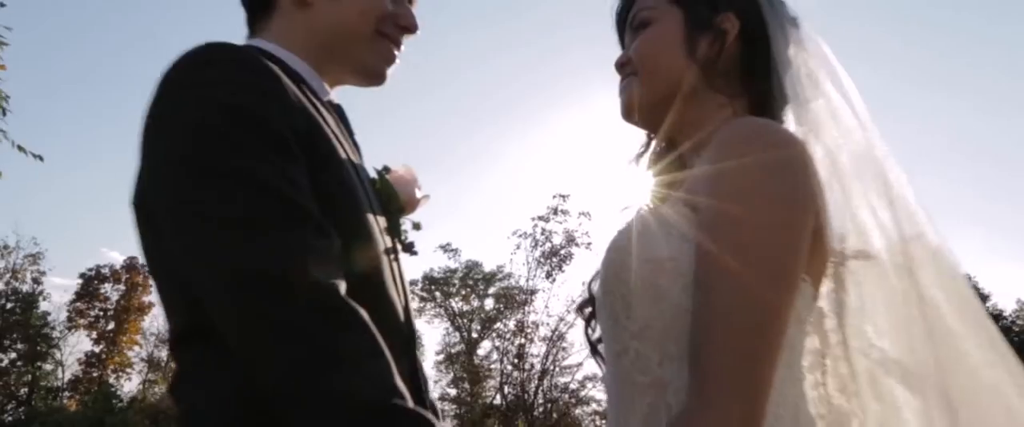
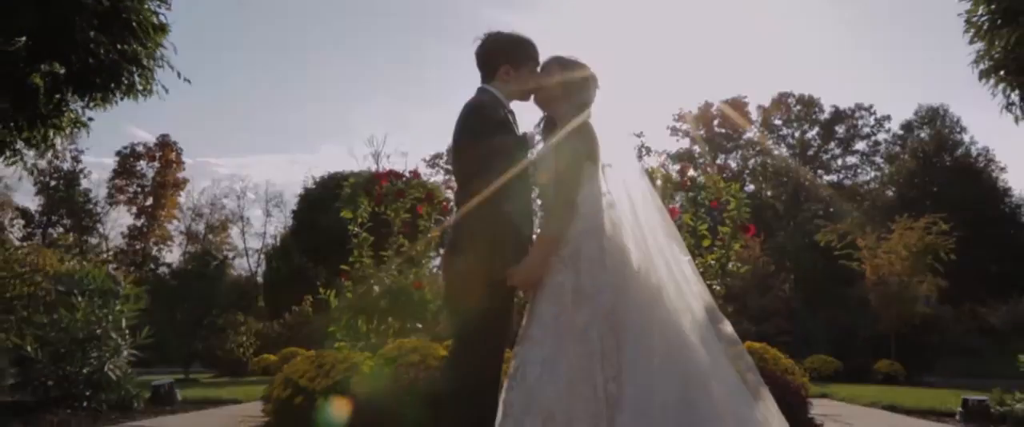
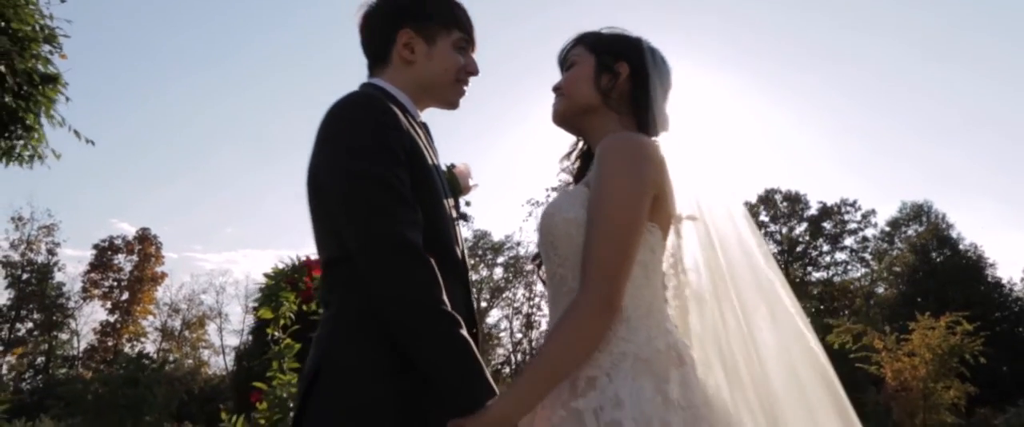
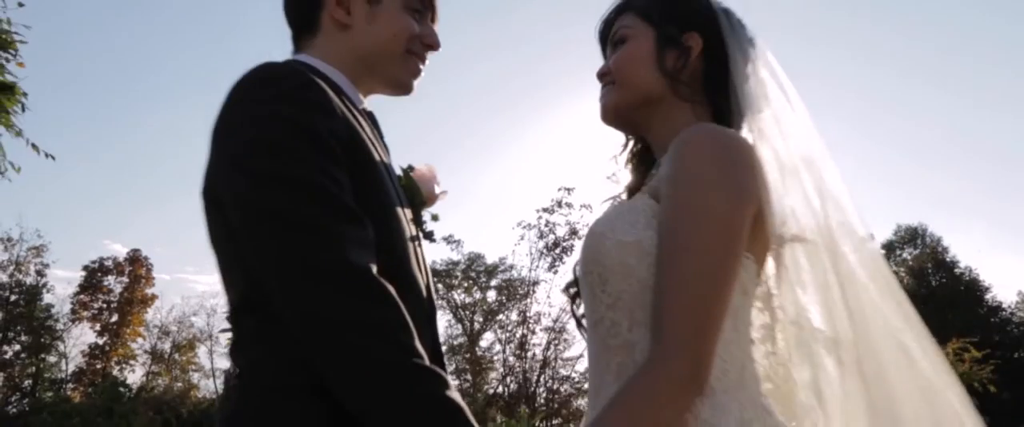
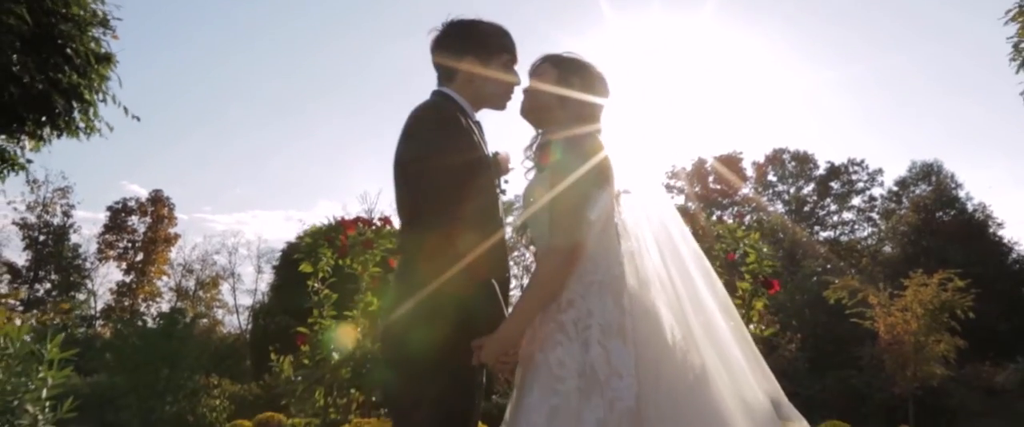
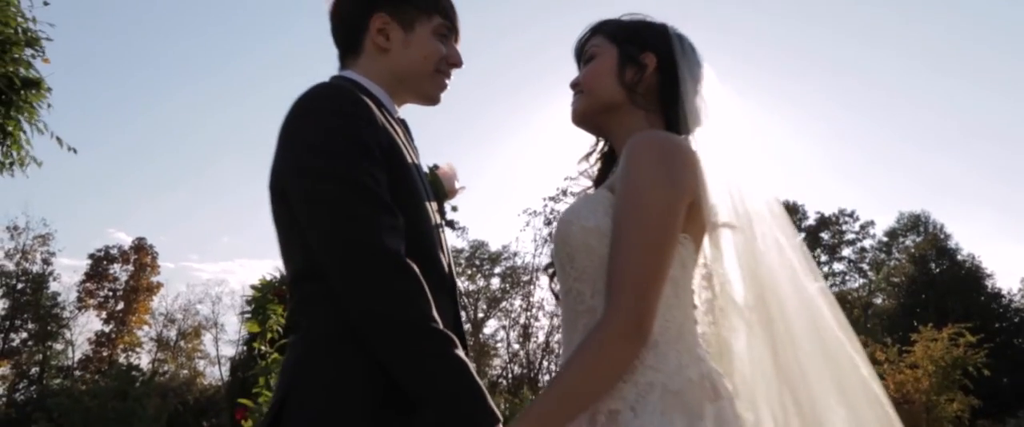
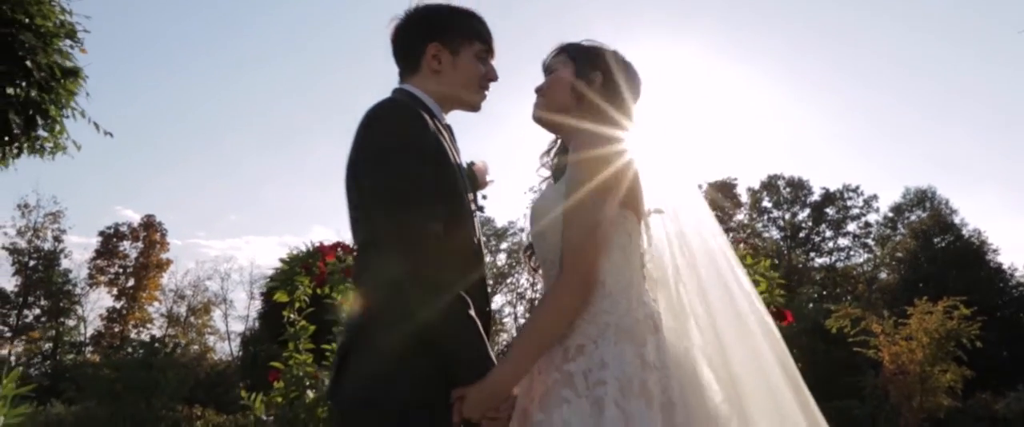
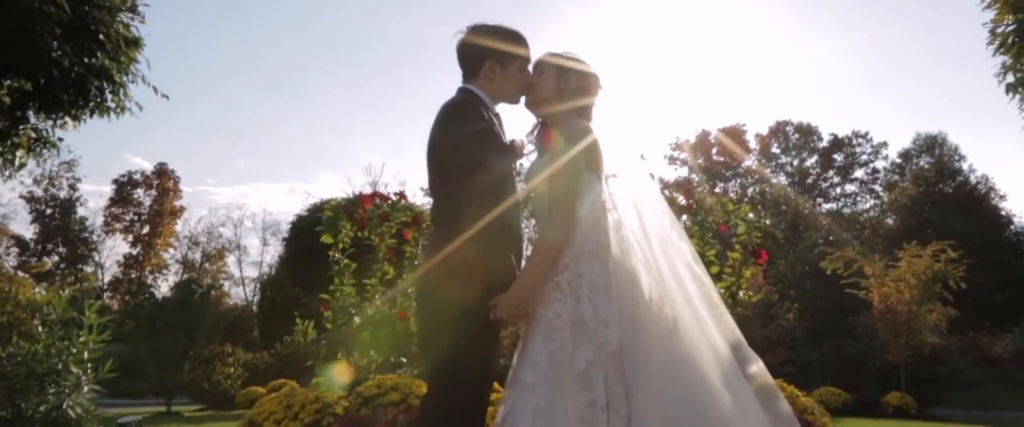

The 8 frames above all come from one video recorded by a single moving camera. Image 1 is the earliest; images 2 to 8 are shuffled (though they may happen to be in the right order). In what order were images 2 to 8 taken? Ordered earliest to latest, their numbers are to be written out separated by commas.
4, 6, 3, 7, 5, 8, 2
